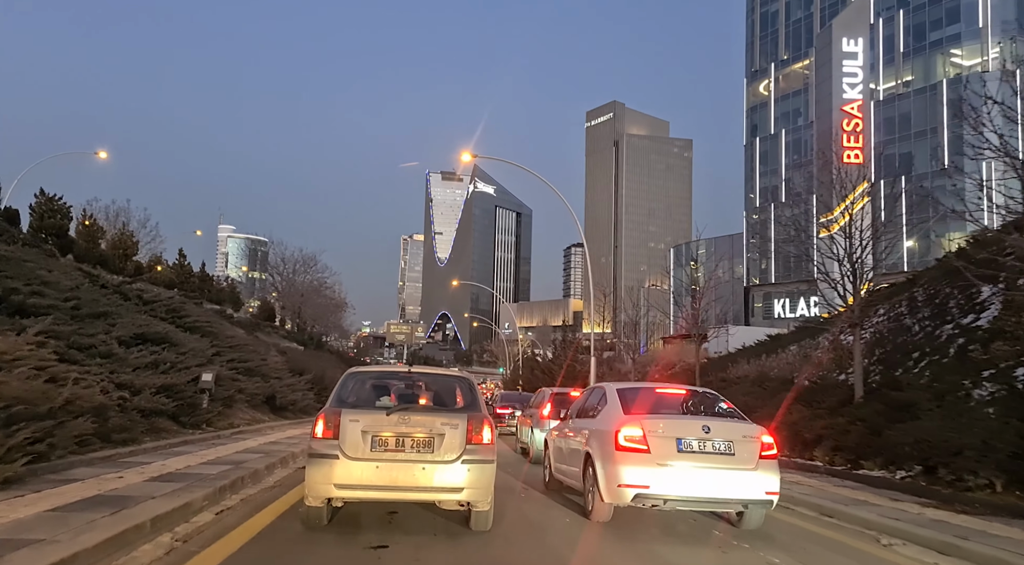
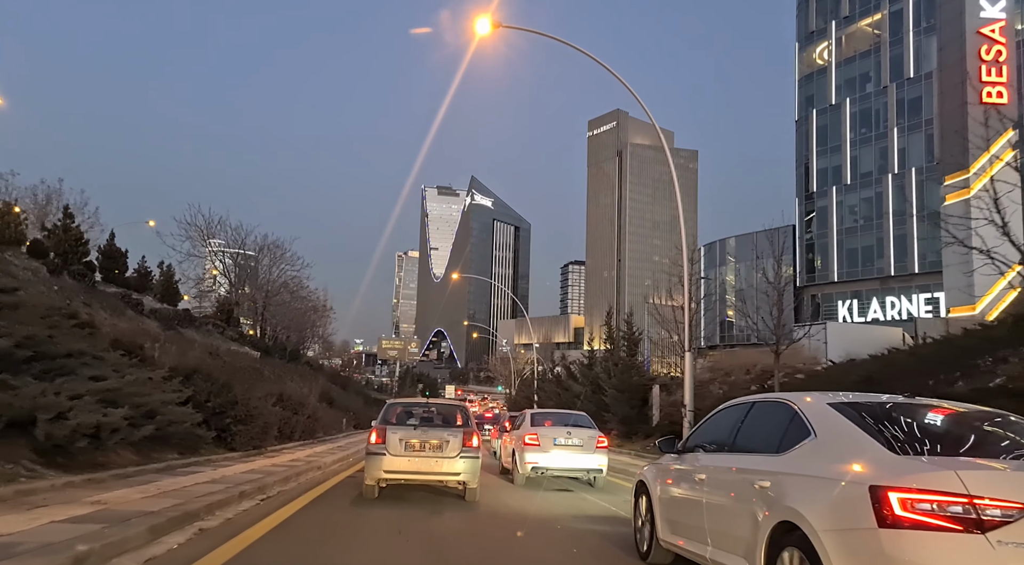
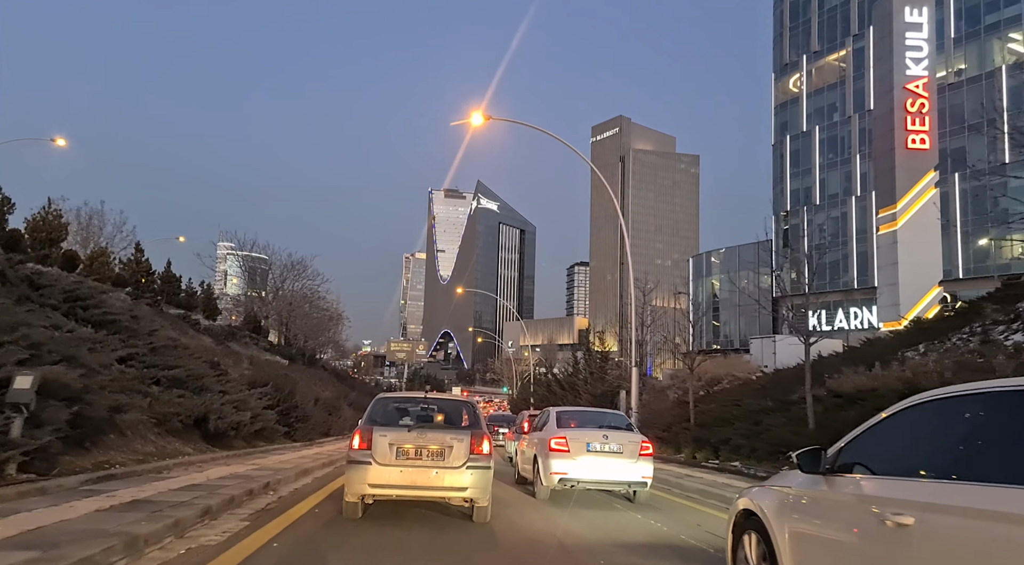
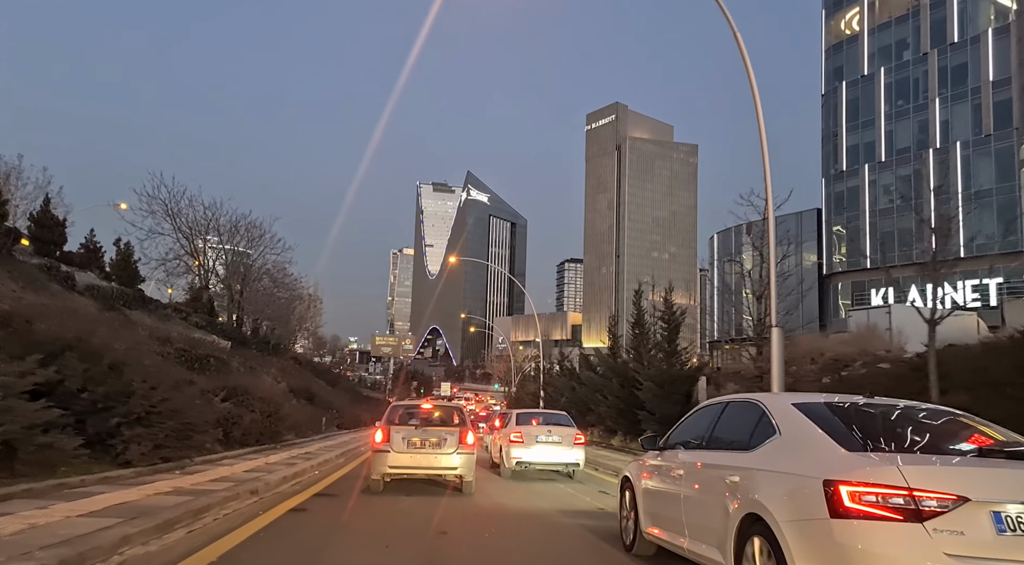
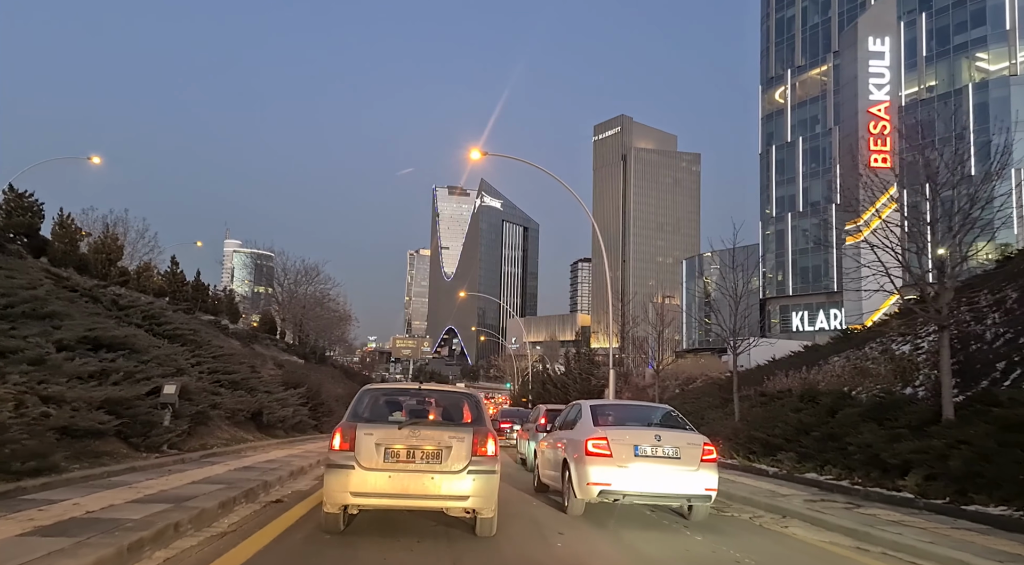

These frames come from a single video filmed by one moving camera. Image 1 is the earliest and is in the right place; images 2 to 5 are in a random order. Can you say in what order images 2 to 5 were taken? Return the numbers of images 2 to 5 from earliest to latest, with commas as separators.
5, 3, 2, 4
